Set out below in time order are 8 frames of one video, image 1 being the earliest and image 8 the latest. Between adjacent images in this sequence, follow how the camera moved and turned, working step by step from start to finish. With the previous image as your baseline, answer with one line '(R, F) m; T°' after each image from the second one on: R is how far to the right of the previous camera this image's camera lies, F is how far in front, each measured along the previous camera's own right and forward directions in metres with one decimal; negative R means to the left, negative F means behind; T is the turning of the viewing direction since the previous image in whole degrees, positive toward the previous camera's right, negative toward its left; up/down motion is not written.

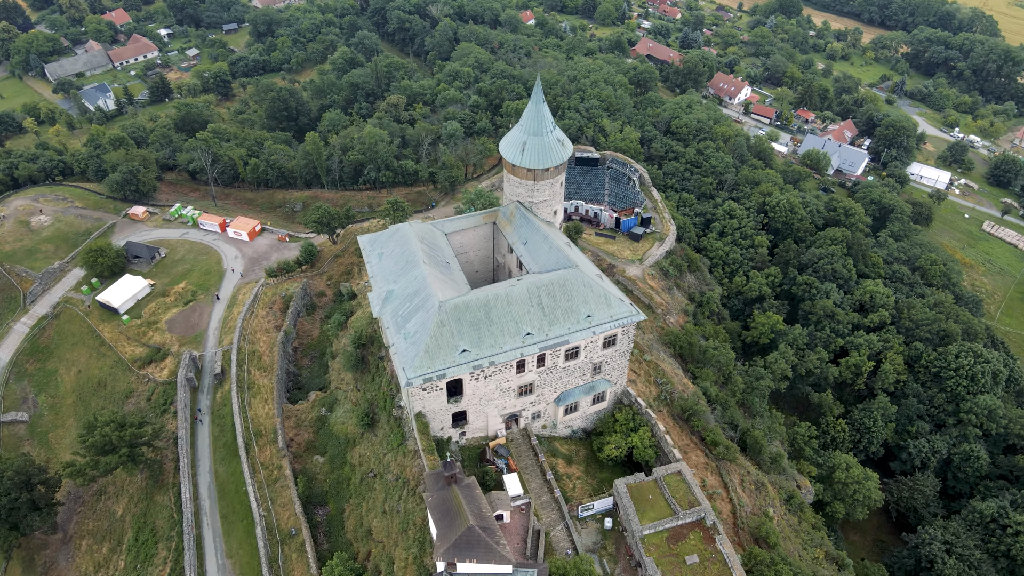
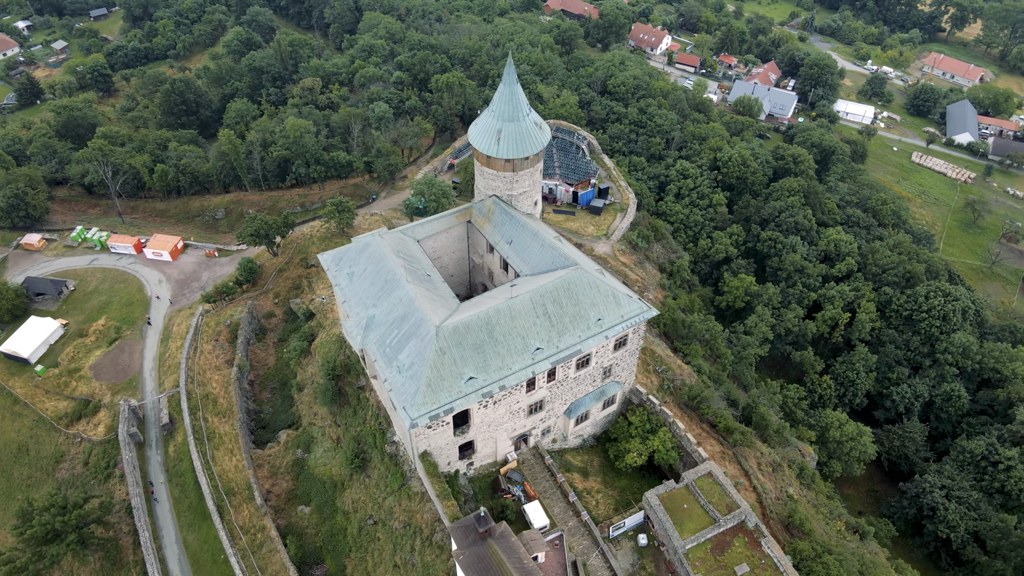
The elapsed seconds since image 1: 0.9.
(-4.2, +5.3) m; +7°
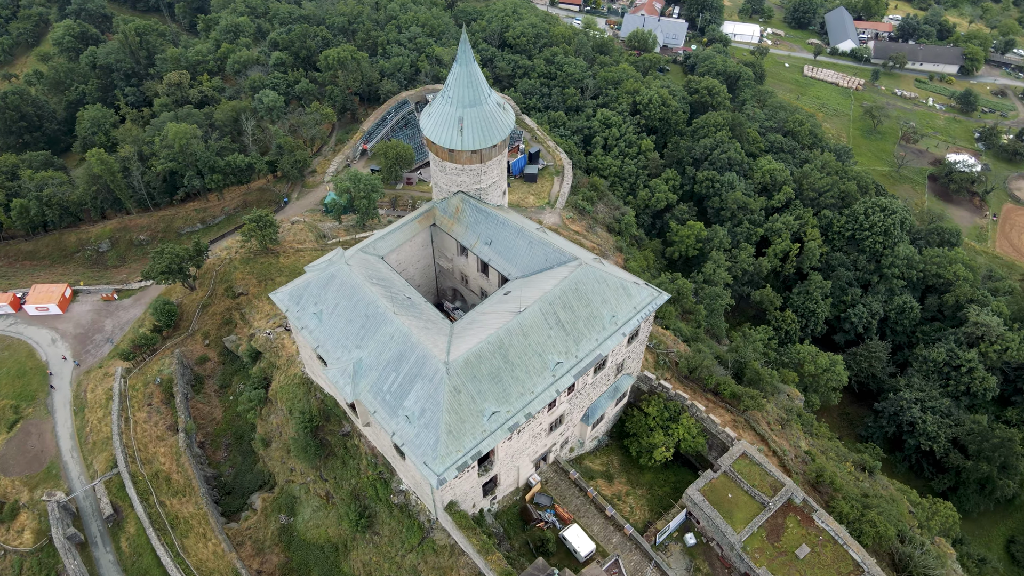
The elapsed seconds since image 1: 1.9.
(-4.9, +5.3) m; +8°
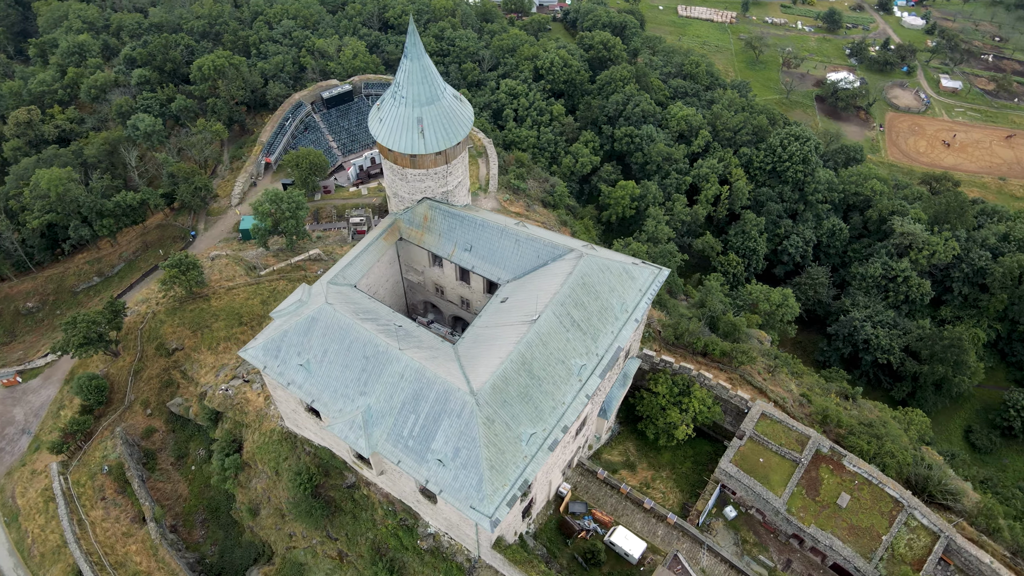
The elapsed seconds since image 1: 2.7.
(-4.6, +3.3) m; +8°
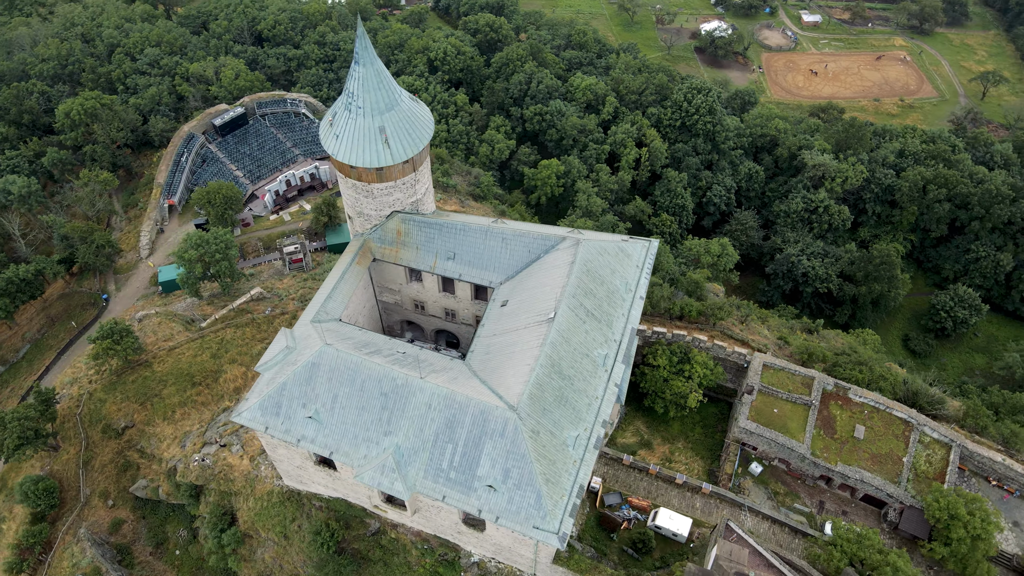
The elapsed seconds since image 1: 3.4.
(-4.4, +2.1) m; +8°
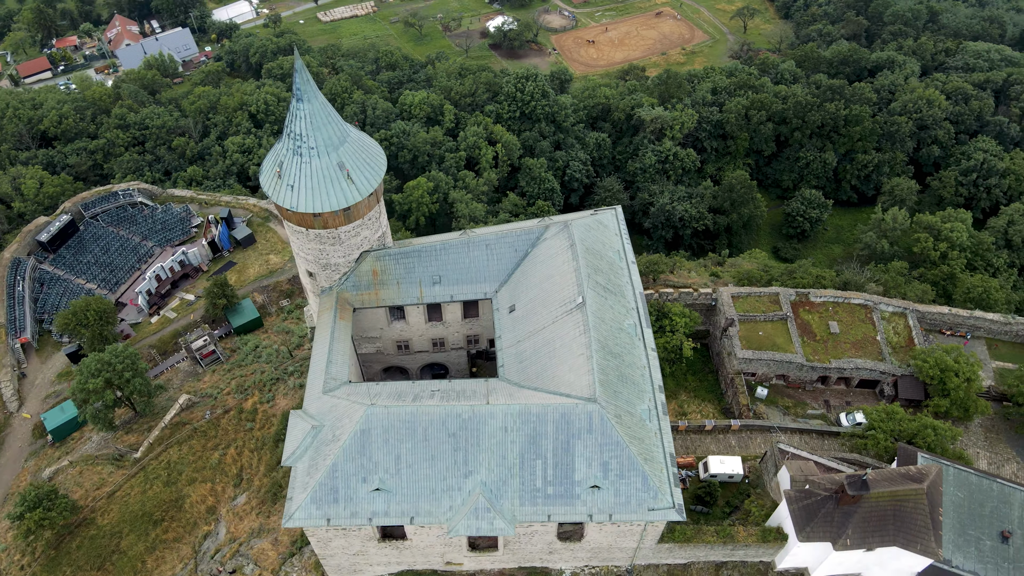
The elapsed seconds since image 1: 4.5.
(-7.3, +2.3) m; +14°
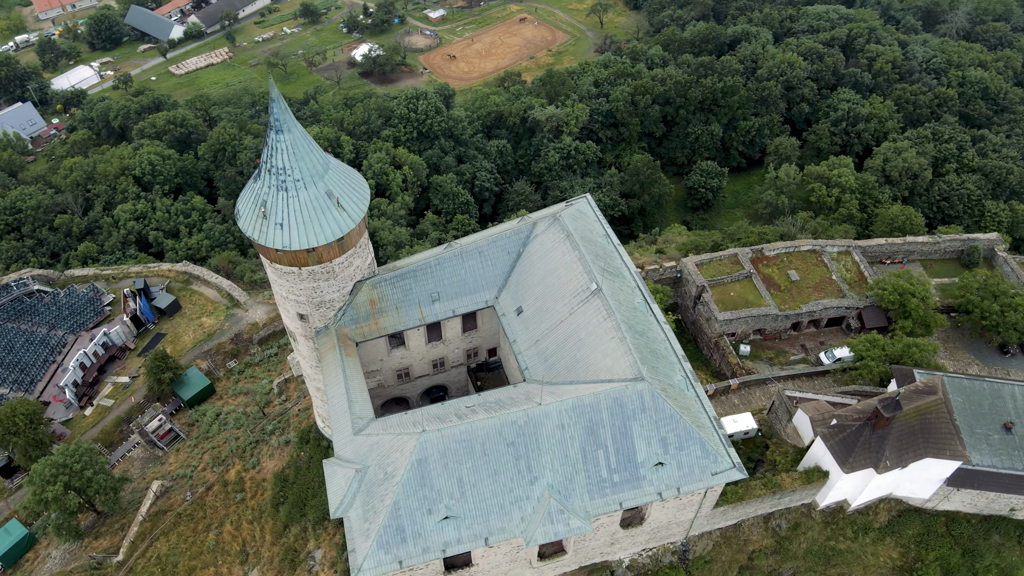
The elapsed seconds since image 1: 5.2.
(-4.8, +0.9) m; +9°
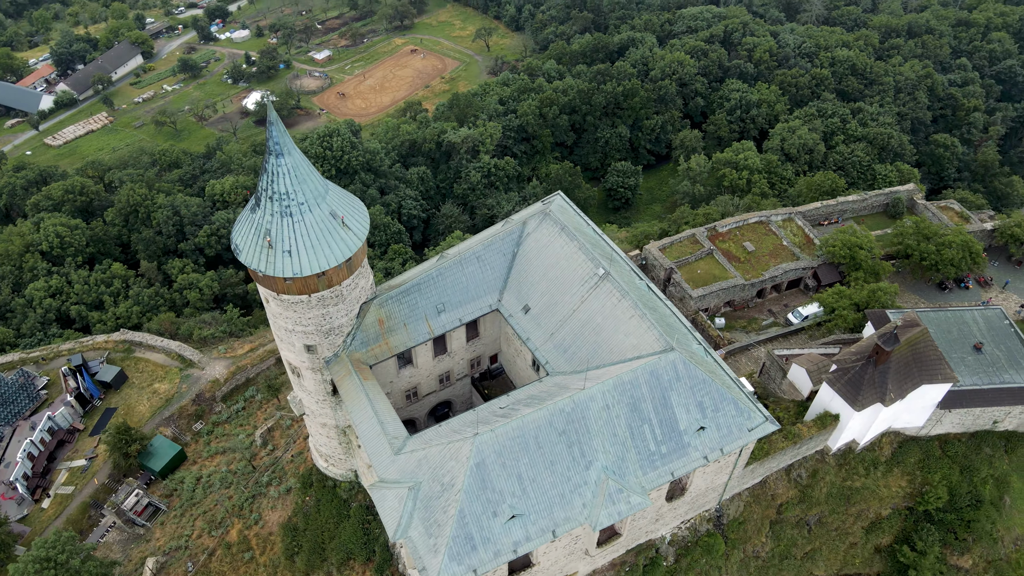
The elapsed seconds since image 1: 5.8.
(-4.2, +0.2) m; +8°
